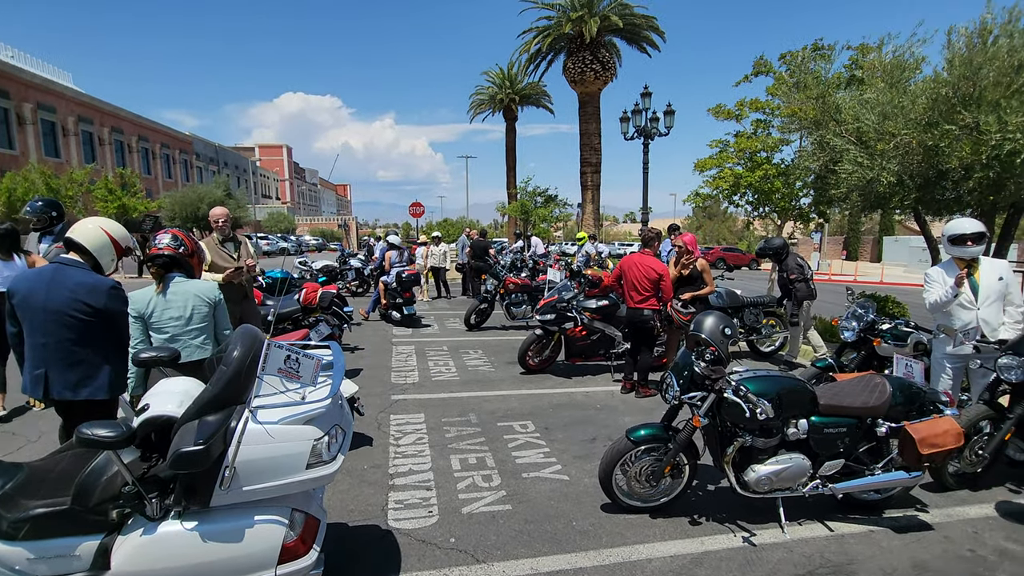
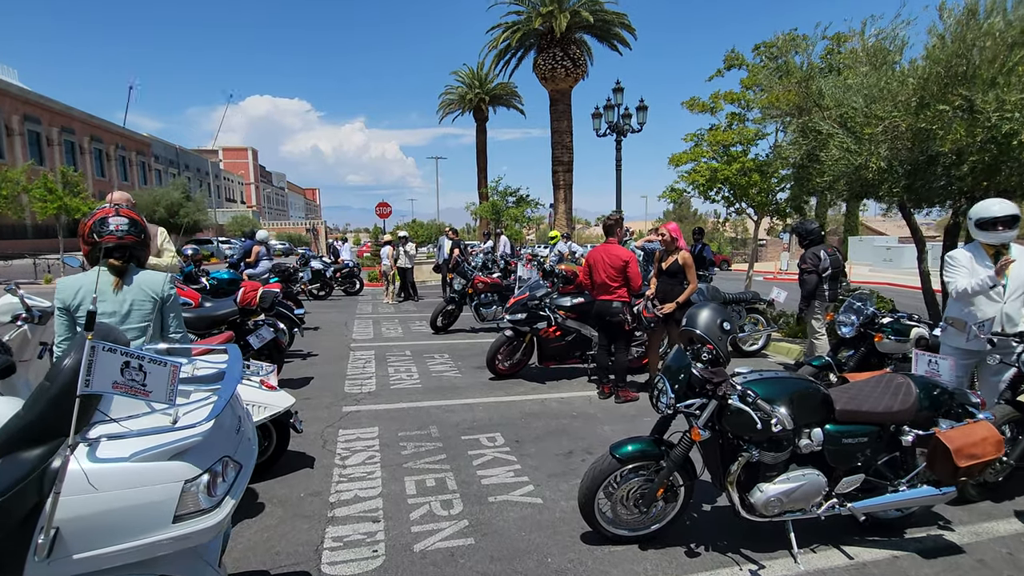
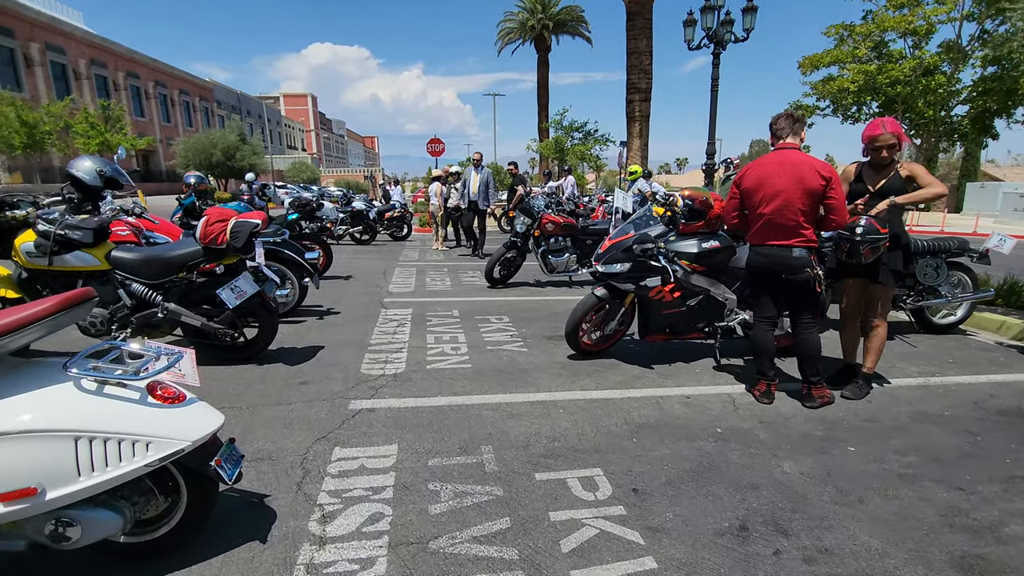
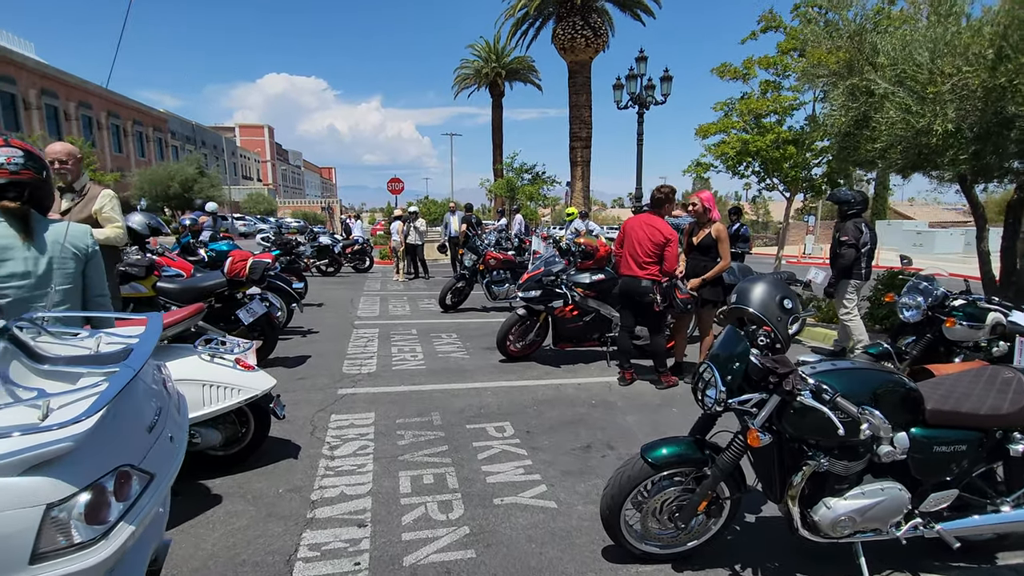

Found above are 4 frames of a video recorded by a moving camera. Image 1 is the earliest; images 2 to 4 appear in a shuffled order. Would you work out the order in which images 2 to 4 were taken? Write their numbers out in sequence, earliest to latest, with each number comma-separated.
2, 4, 3
